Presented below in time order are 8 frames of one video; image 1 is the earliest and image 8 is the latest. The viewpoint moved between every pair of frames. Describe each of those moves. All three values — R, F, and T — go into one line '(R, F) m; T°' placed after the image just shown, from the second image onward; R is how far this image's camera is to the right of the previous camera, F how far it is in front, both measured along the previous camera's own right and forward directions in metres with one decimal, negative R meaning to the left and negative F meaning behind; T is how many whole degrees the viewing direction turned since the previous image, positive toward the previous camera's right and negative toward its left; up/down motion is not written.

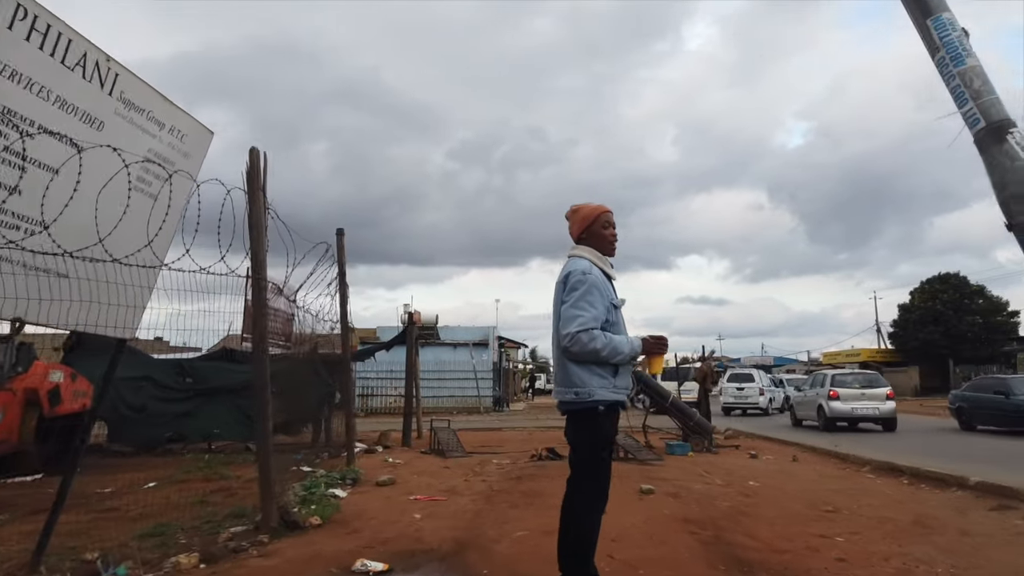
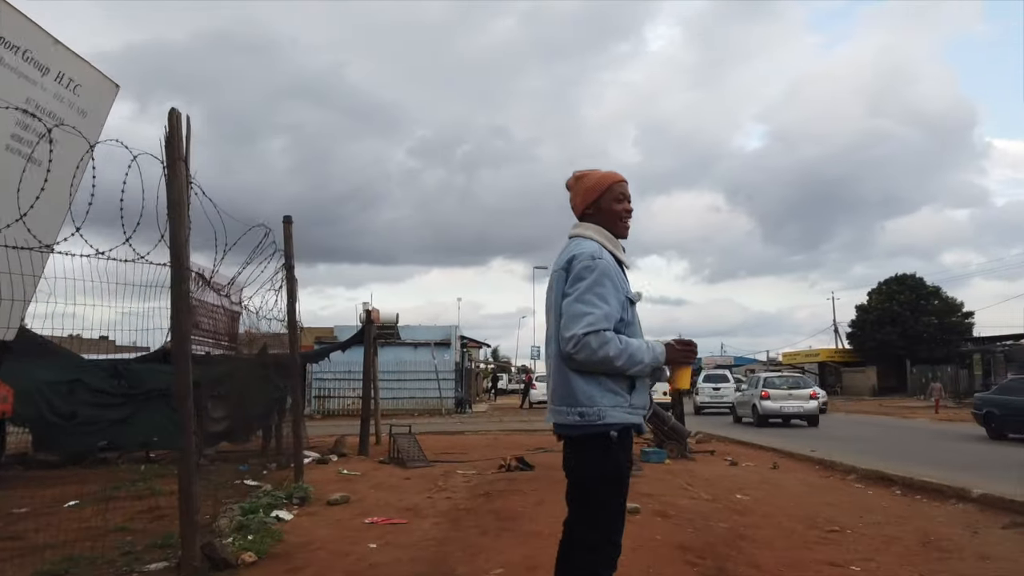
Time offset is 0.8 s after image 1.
(-0.1, +0.8) m; +3°
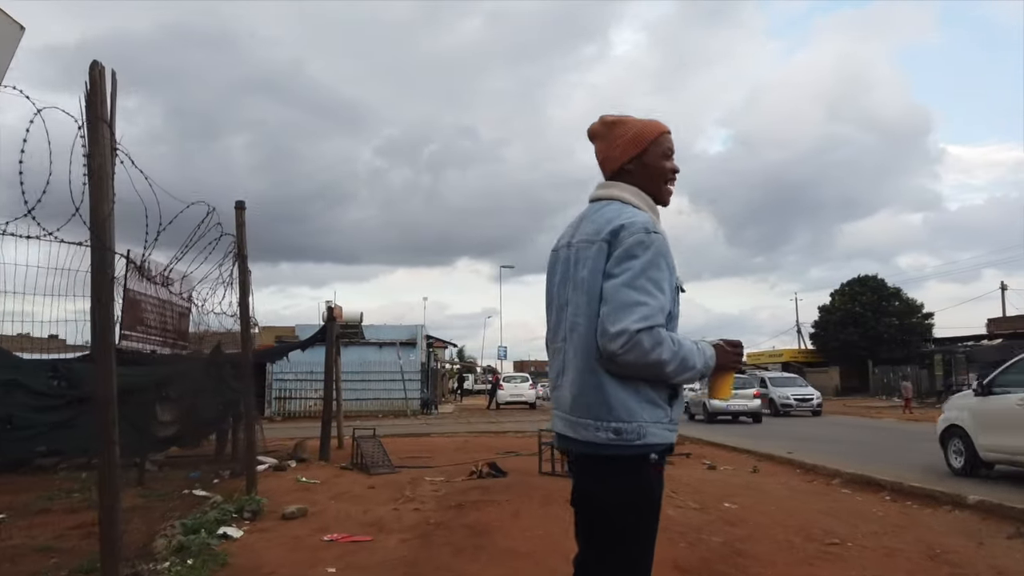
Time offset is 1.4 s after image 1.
(-0.1, +0.6) m; +3°
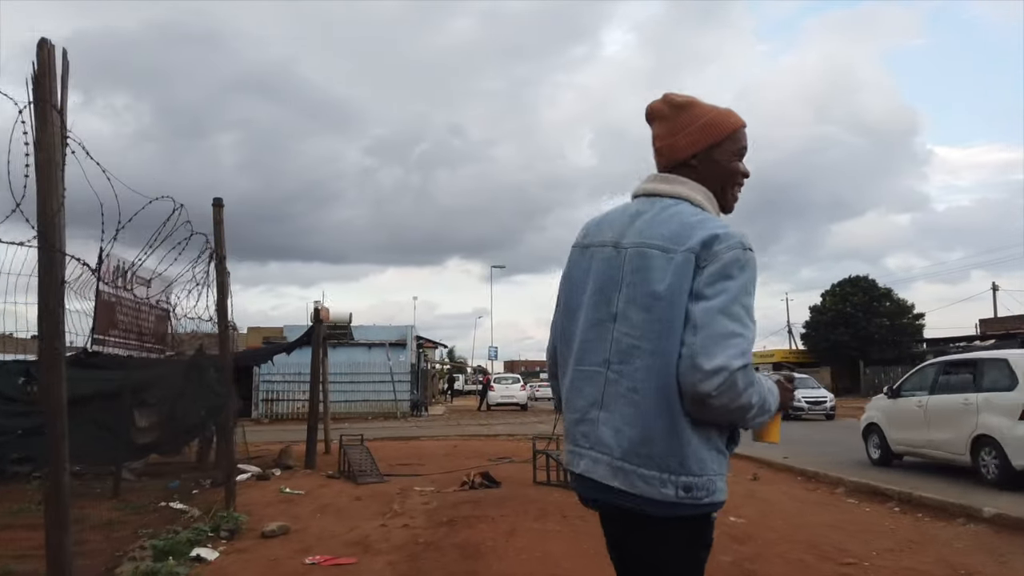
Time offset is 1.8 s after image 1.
(0.0, +0.4) m; +1°
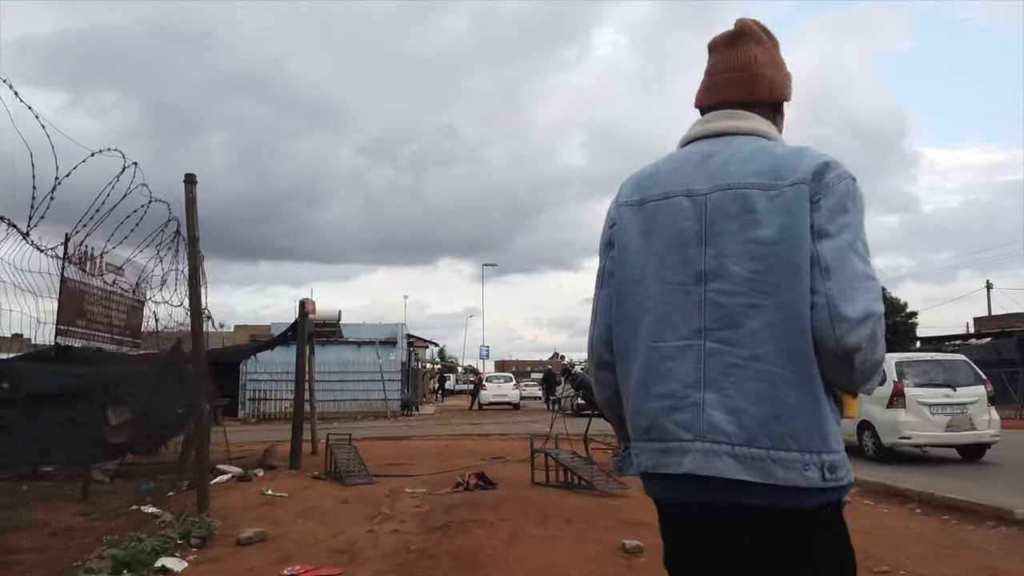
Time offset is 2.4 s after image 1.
(-0.1, +0.5) m; +1°
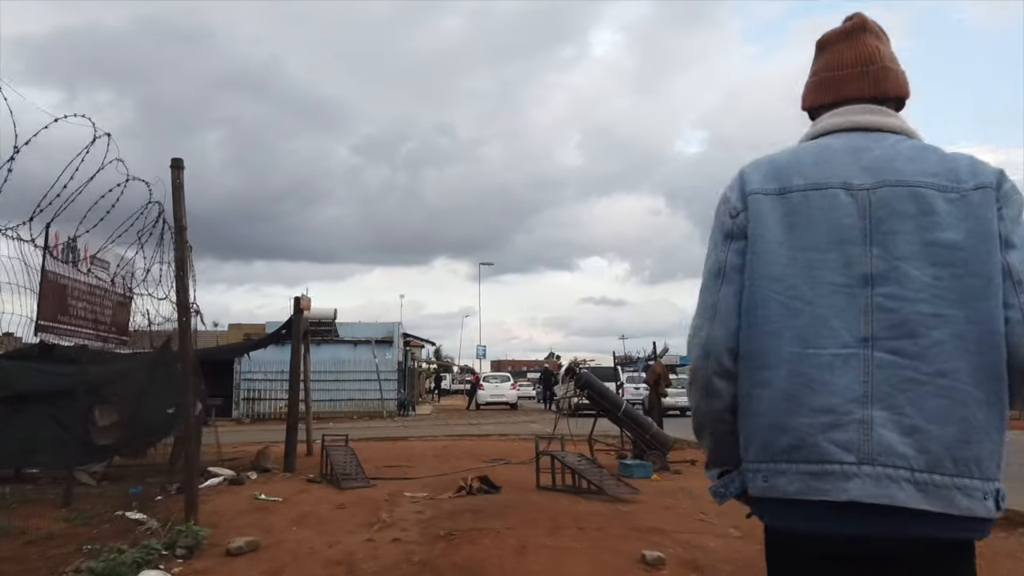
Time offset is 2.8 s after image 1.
(-0.1, +0.4) m; 0°
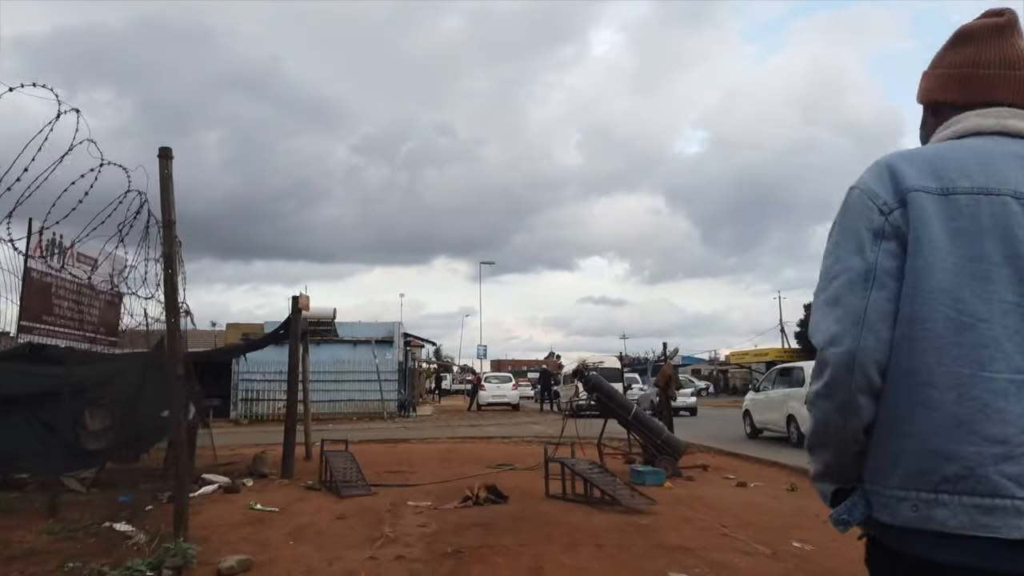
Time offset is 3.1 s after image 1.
(-0.1, +0.4) m; 0°
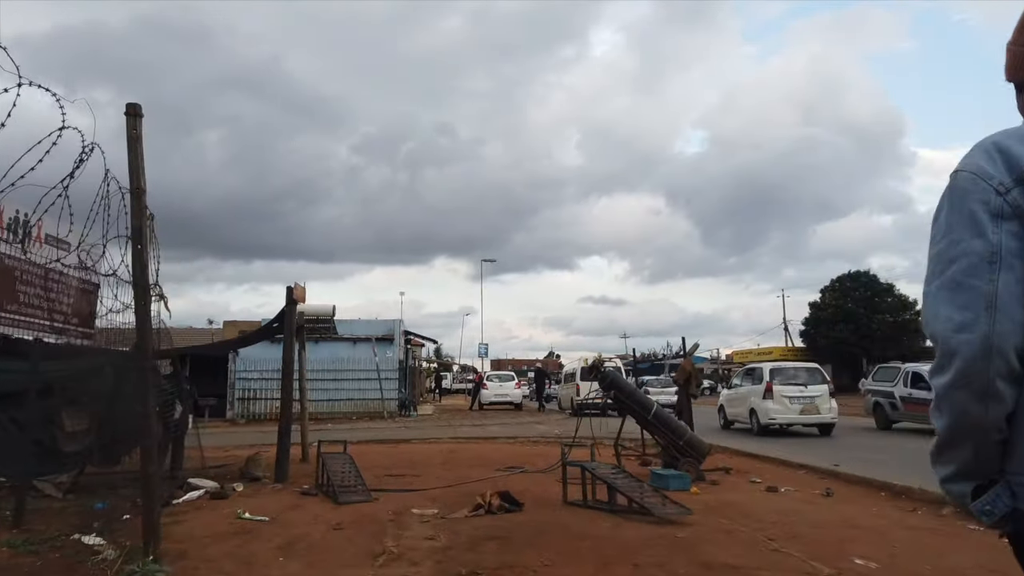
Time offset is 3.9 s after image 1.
(-0.1, +0.8) m; 0°
